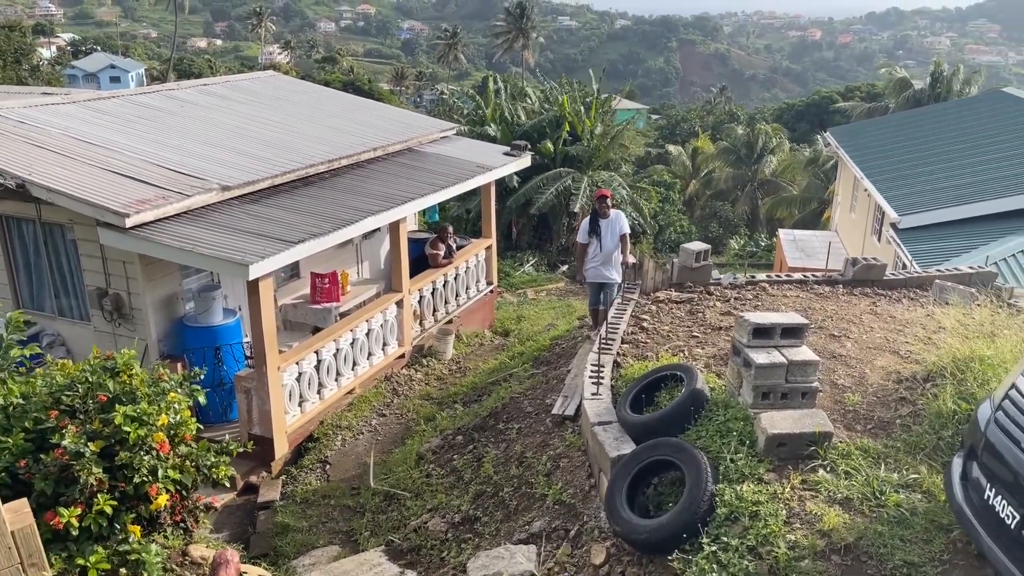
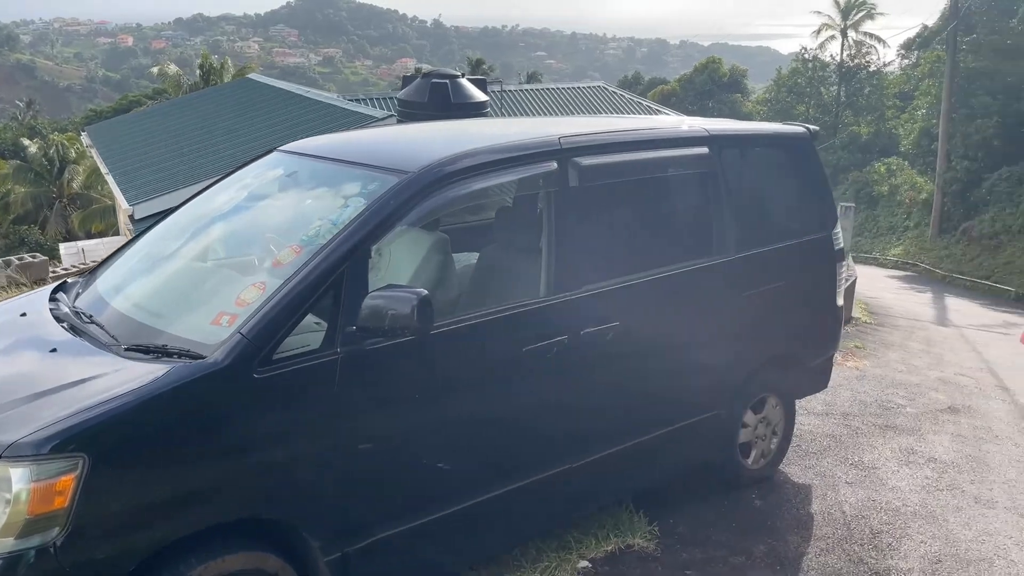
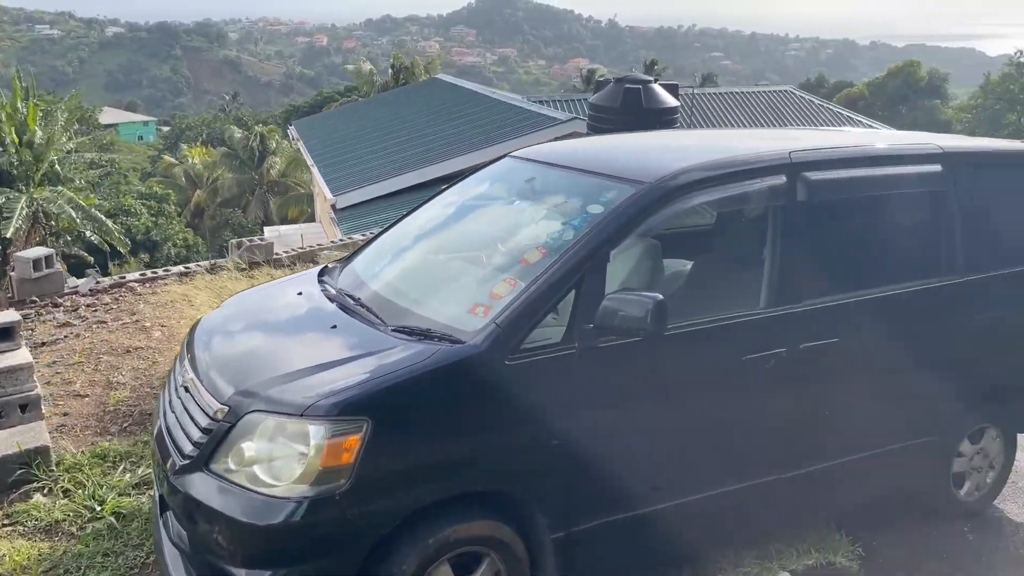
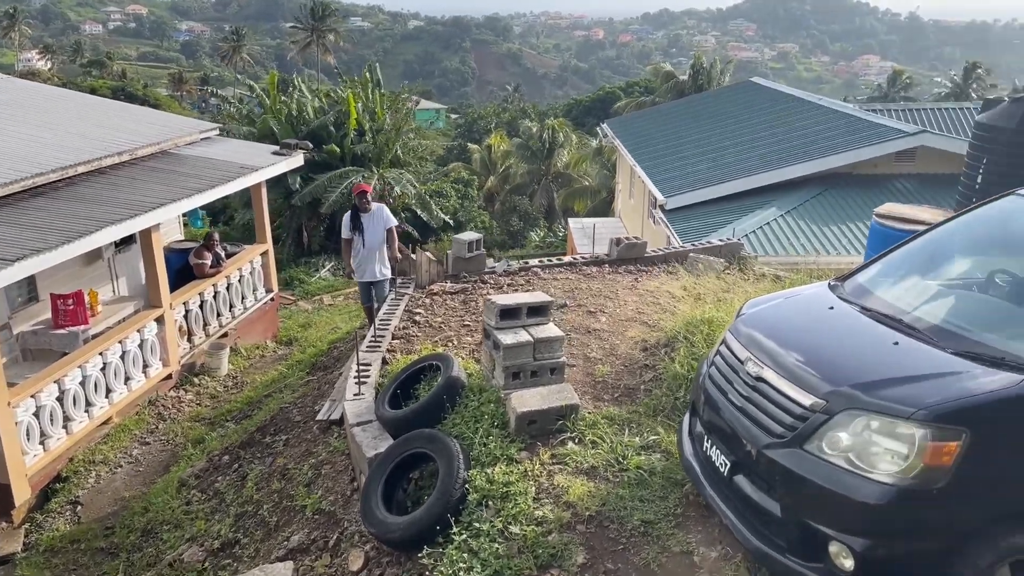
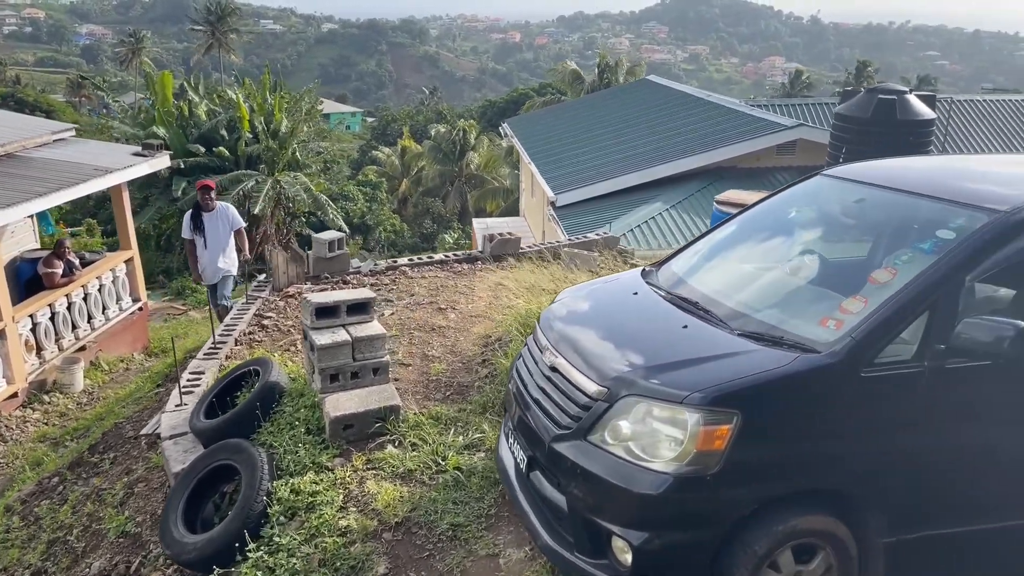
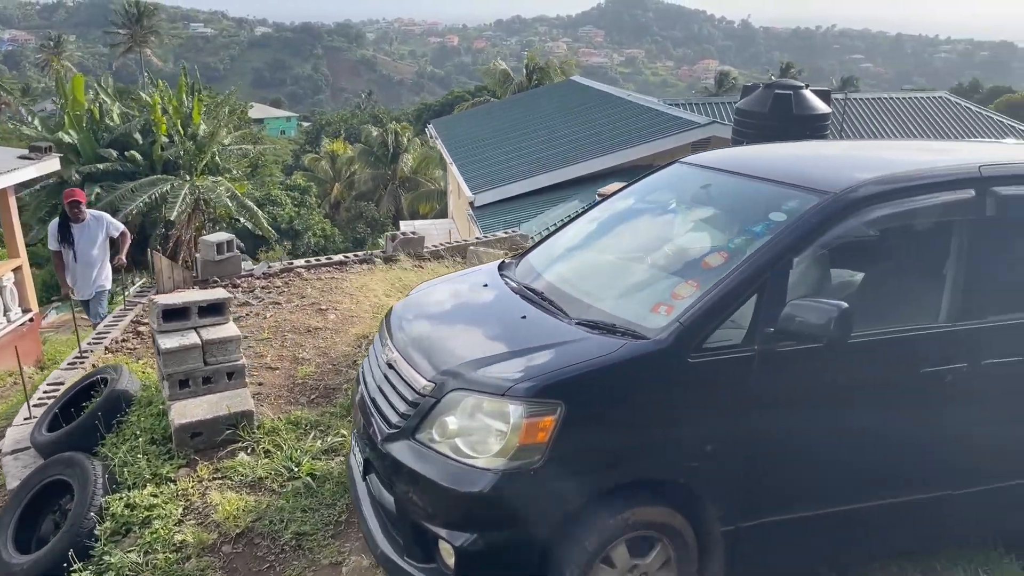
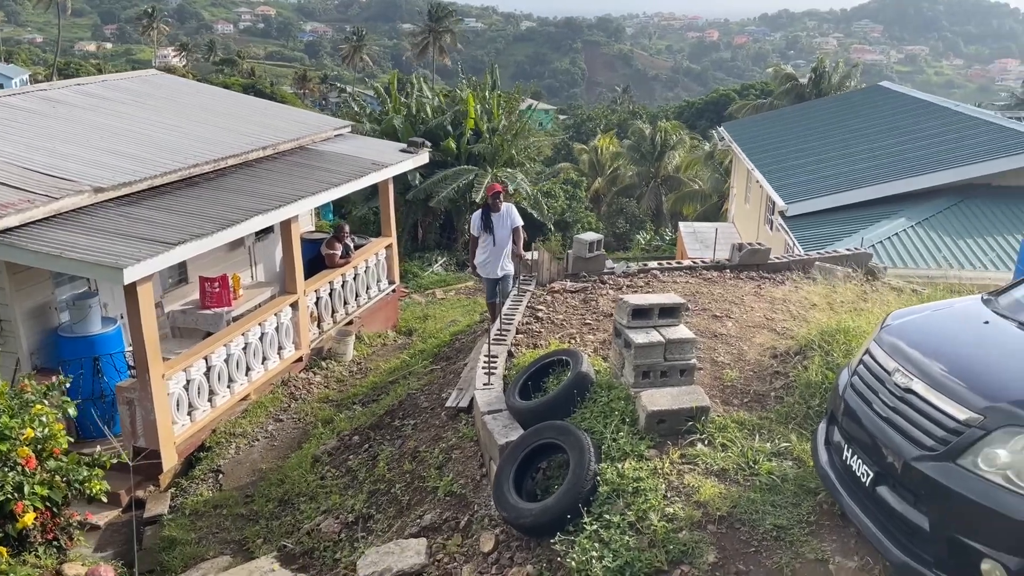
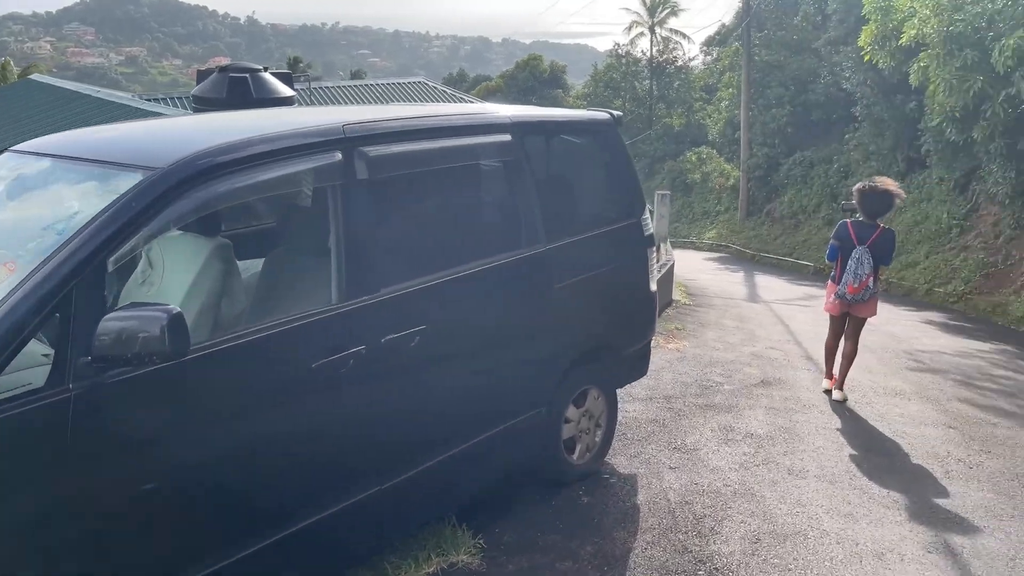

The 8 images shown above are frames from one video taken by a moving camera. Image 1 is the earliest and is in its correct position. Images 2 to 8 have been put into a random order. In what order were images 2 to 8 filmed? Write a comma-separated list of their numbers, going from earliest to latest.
7, 4, 5, 6, 3, 2, 8
